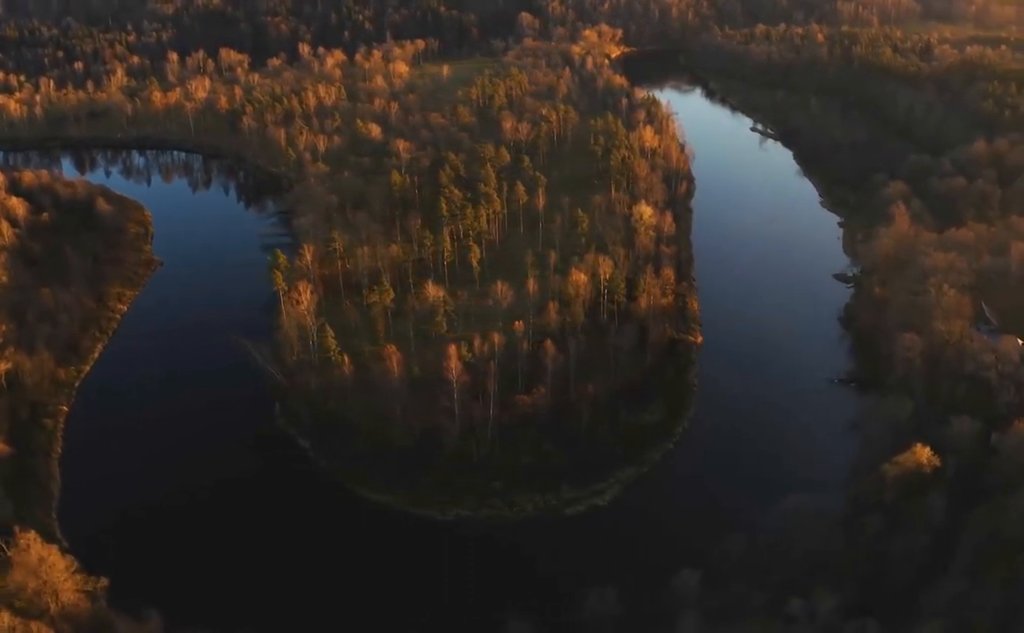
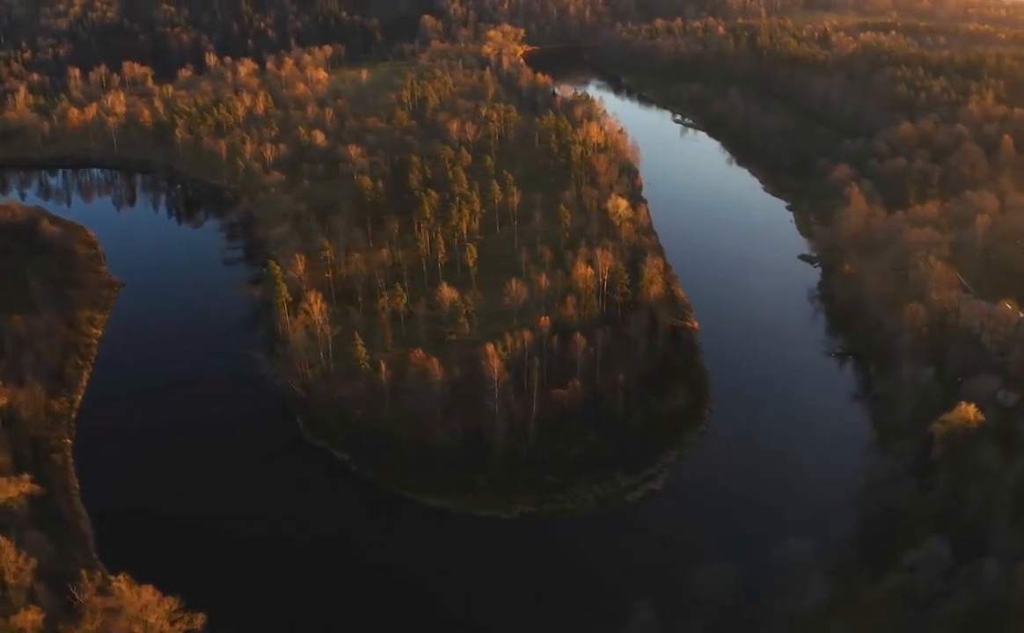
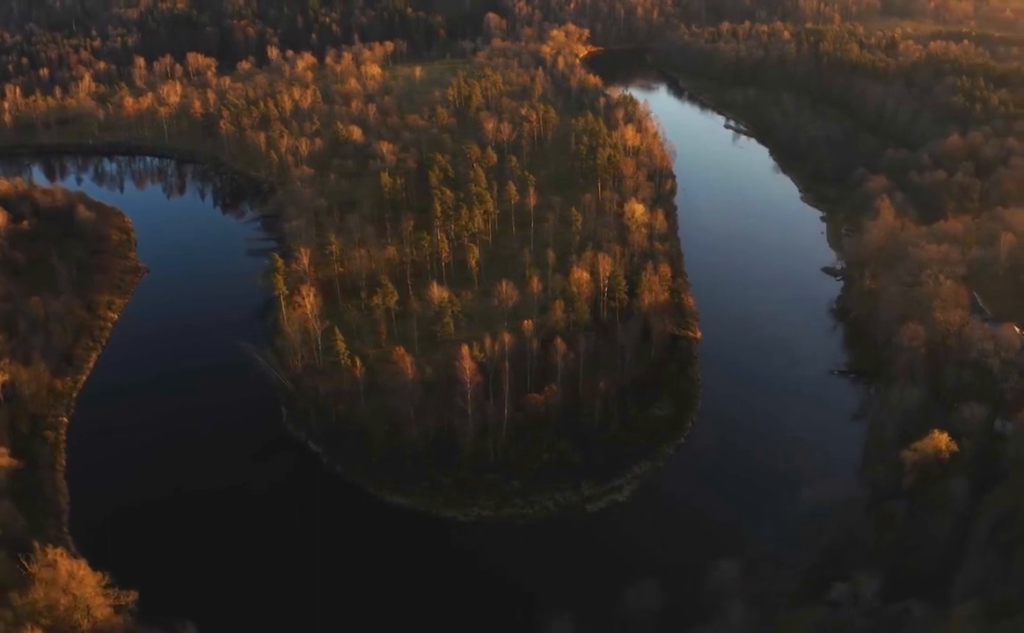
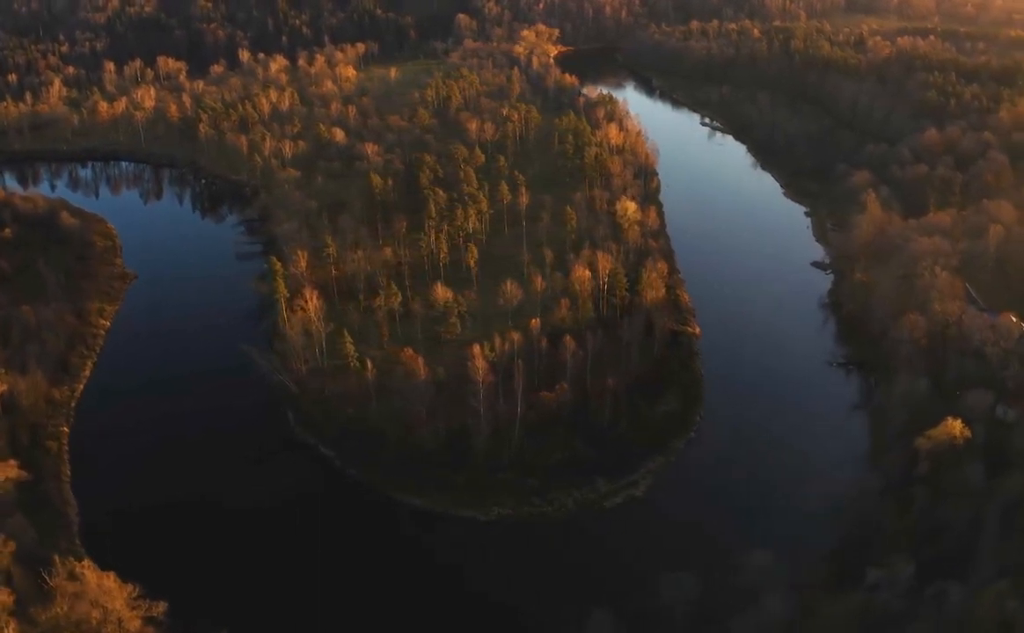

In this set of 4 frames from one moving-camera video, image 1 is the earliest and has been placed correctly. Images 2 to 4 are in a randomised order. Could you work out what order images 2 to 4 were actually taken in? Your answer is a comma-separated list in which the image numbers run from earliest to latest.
3, 4, 2
